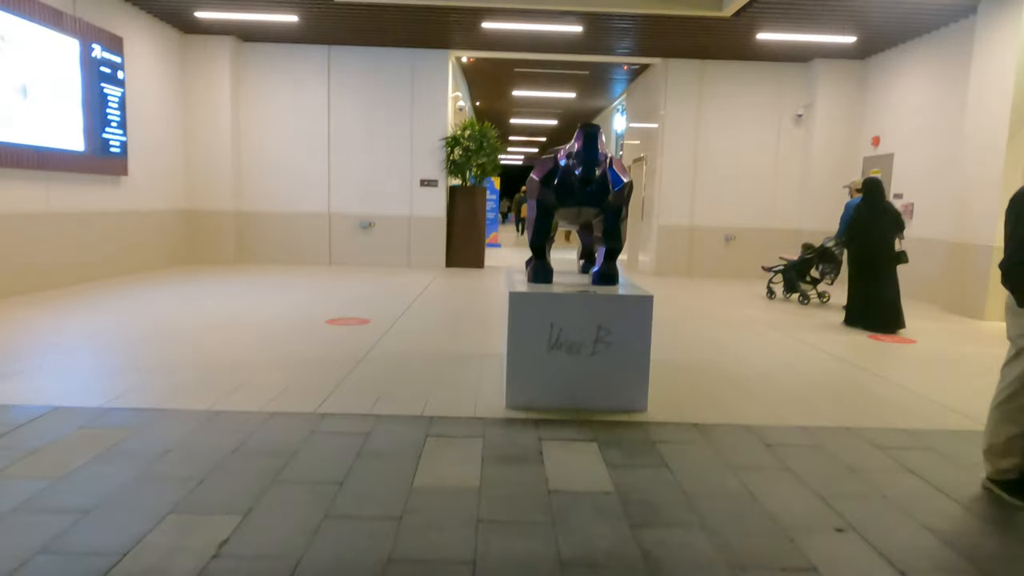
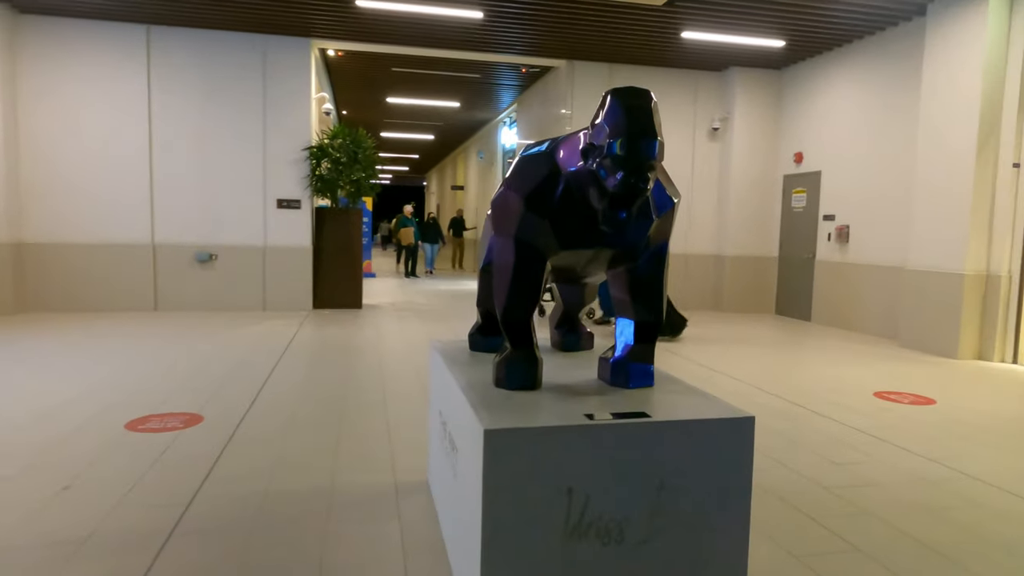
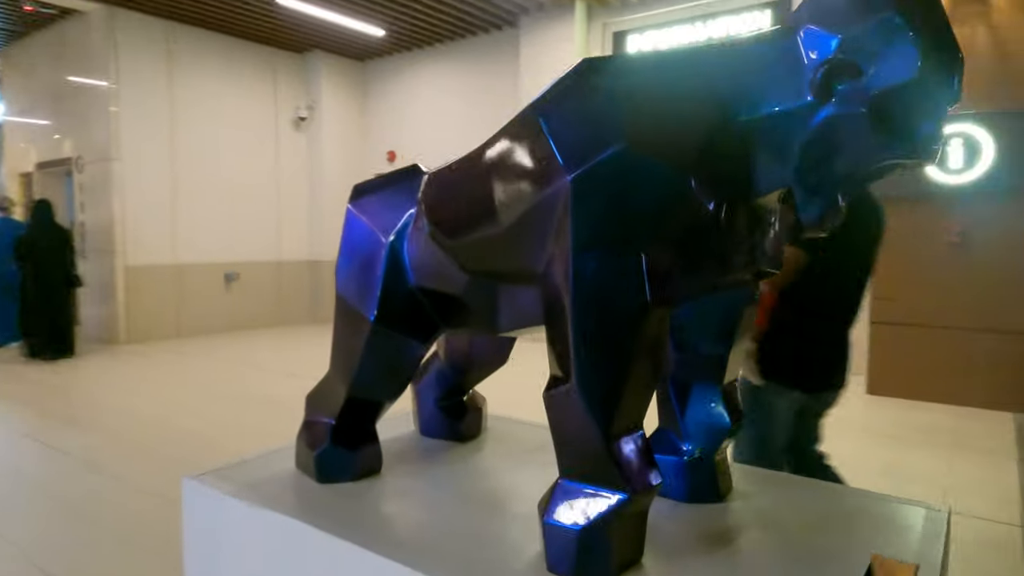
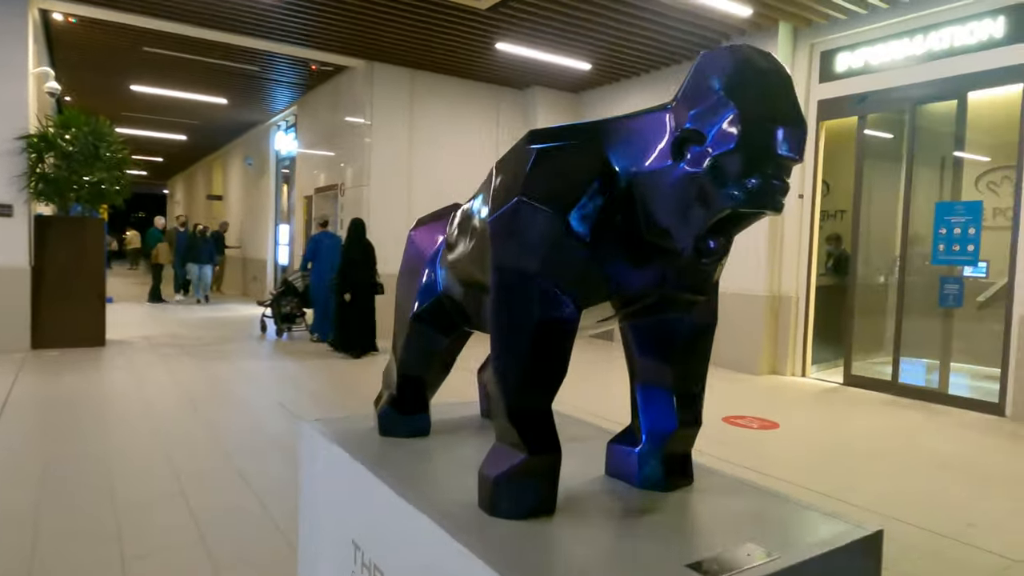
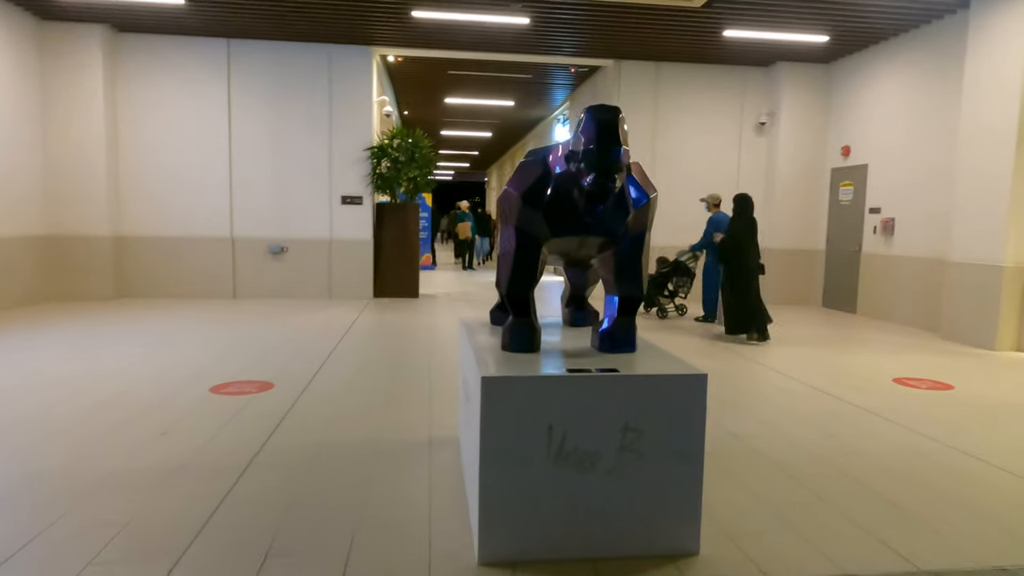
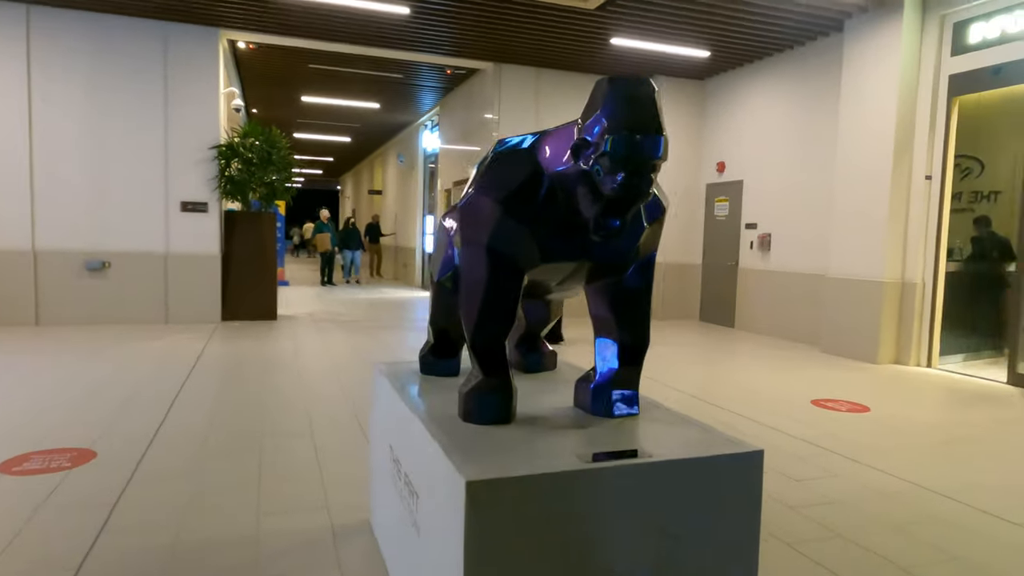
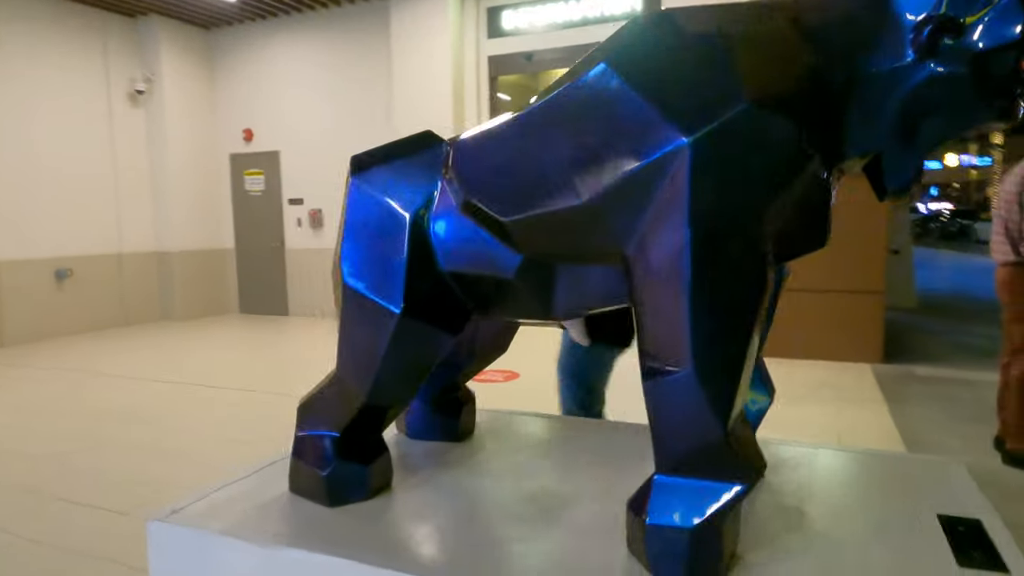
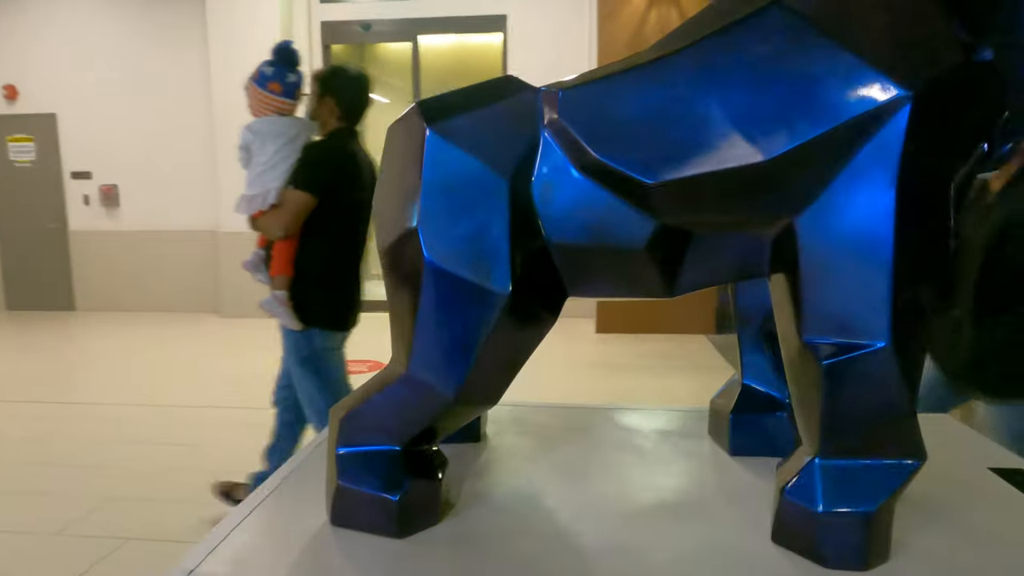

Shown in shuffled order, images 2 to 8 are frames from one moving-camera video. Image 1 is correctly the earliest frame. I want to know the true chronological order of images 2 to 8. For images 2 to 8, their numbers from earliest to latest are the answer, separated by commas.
5, 2, 6, 4, 3, 7, 8
